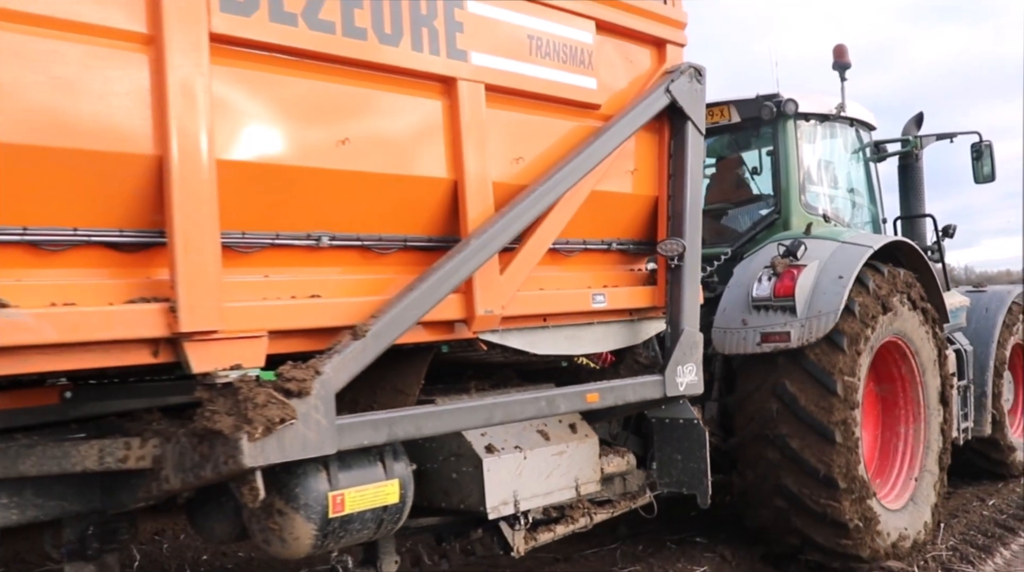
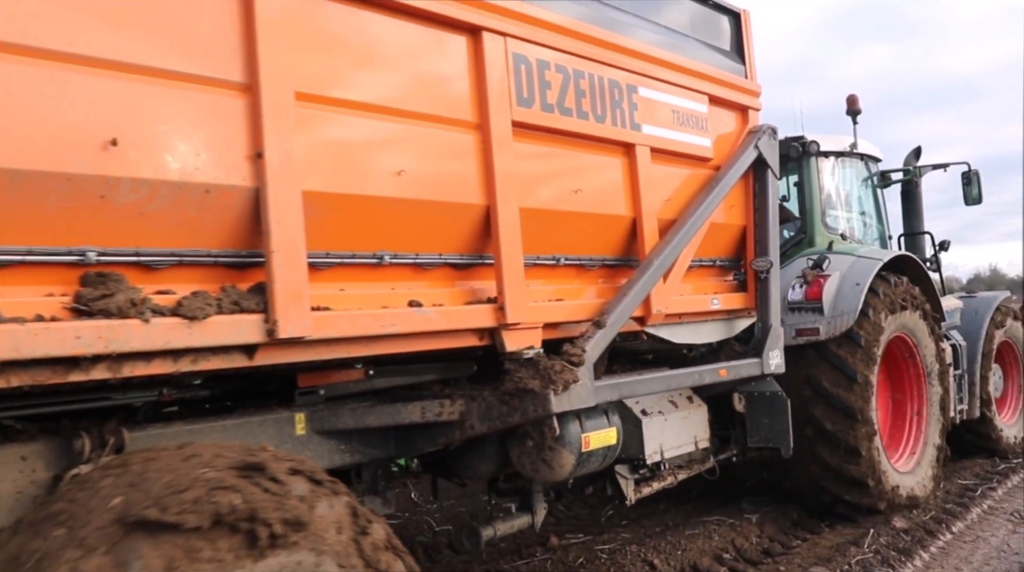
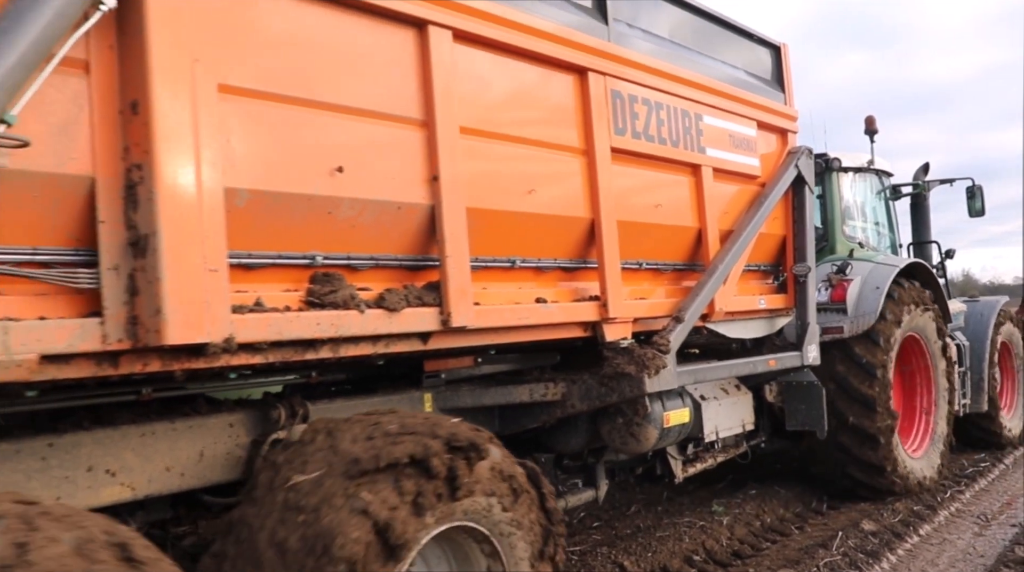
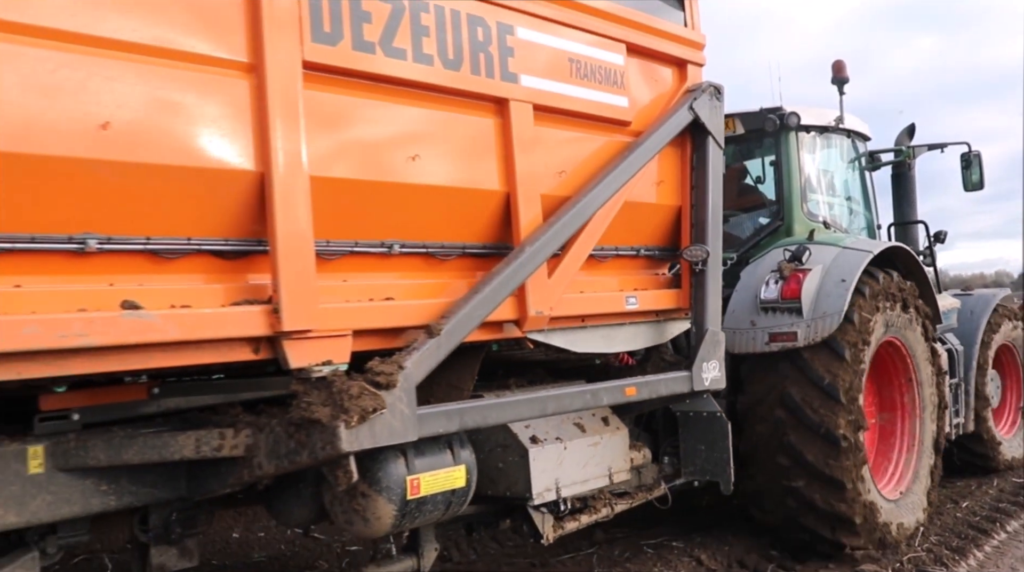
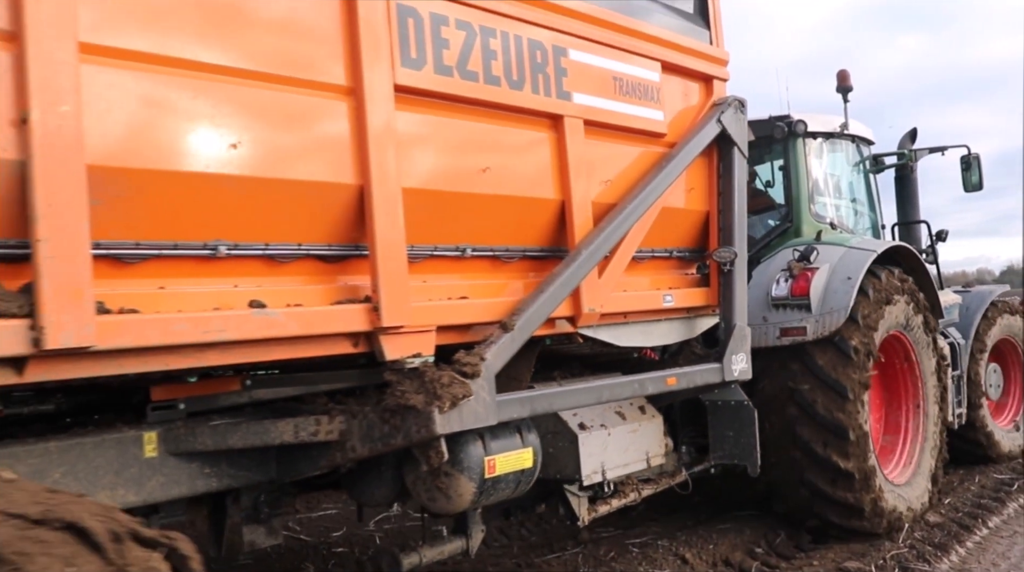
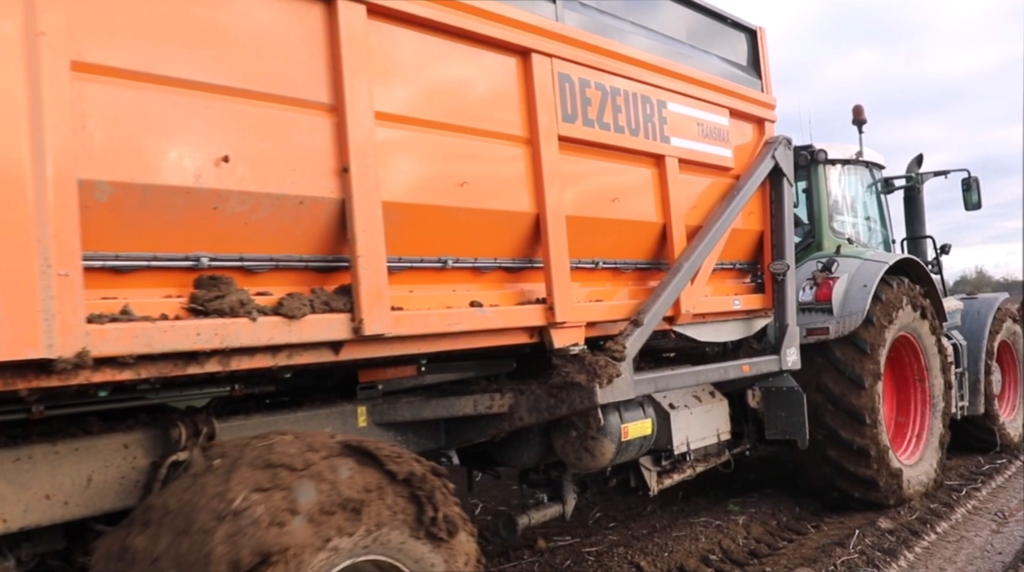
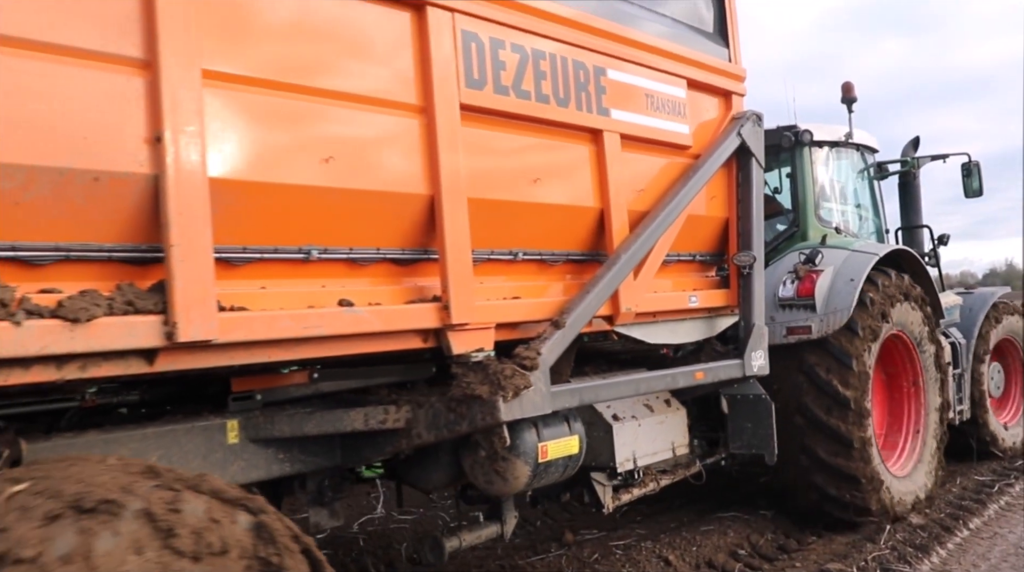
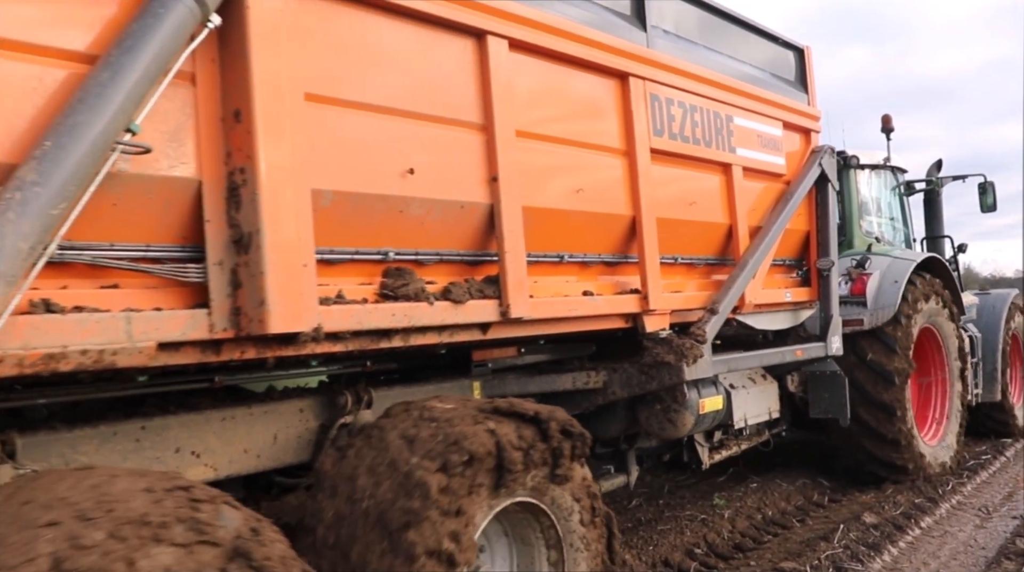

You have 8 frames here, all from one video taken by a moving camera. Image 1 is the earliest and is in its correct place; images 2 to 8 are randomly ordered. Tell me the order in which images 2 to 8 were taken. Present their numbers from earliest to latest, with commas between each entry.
4, 5, 7, 2, 6, 3, 8
